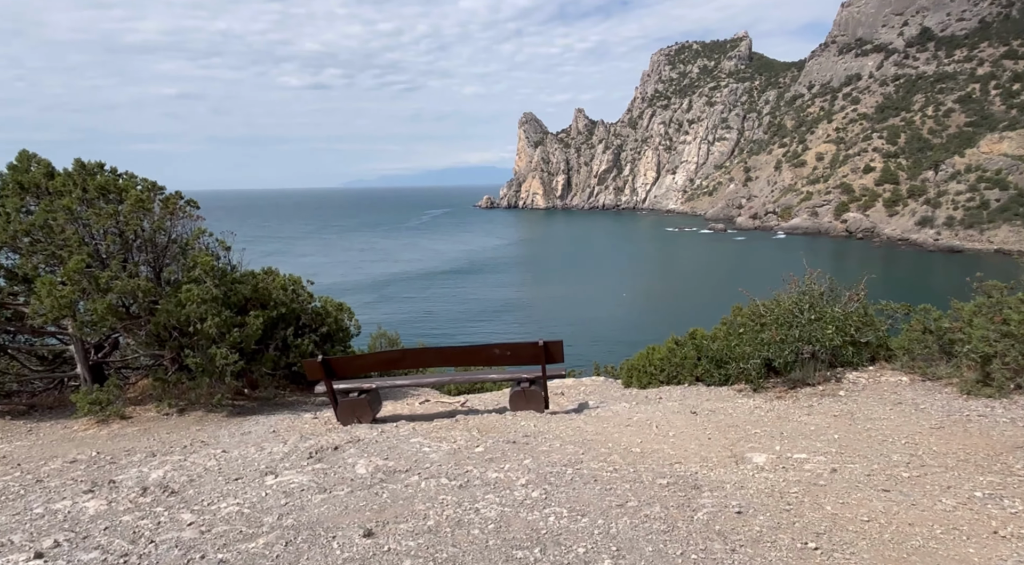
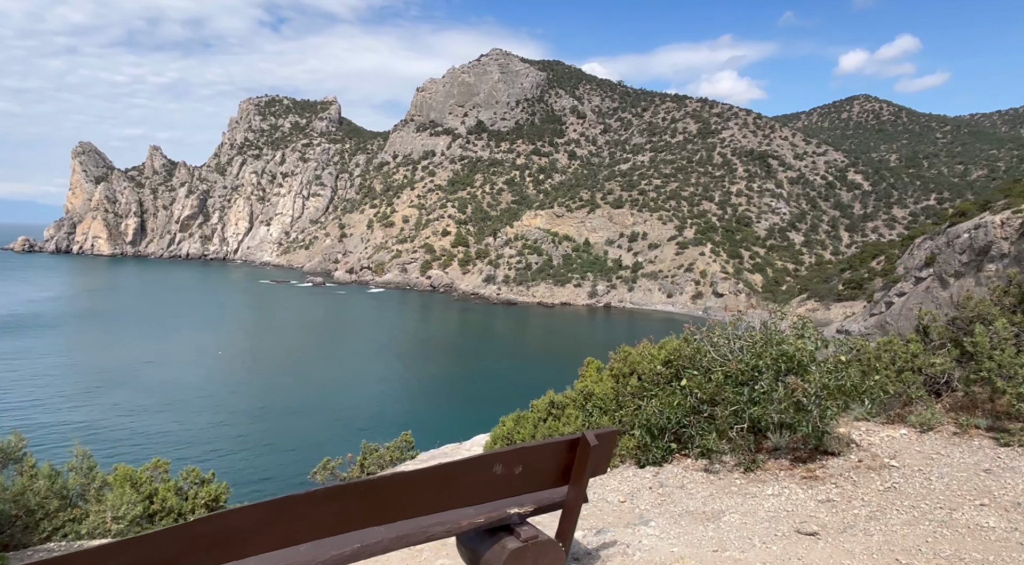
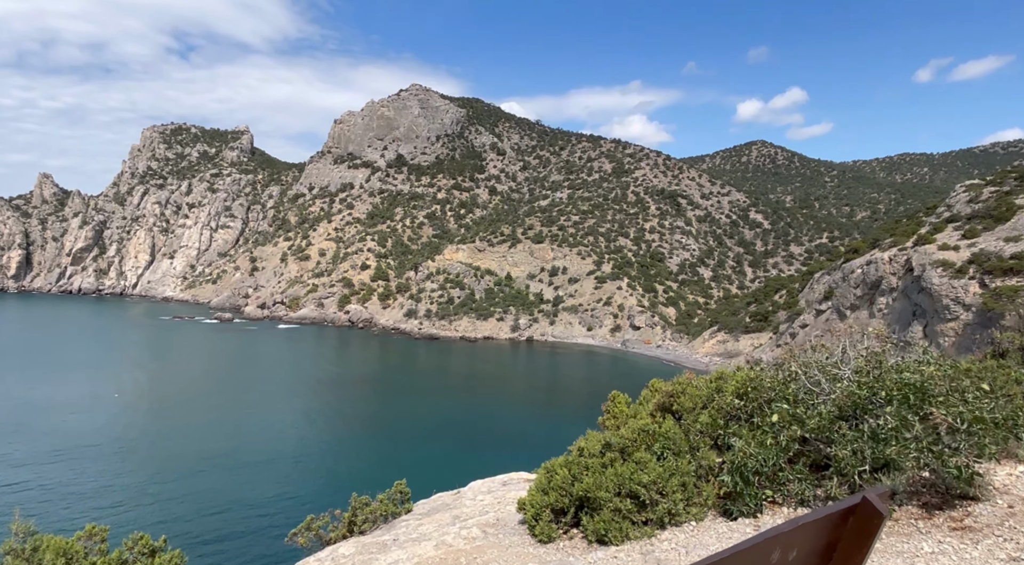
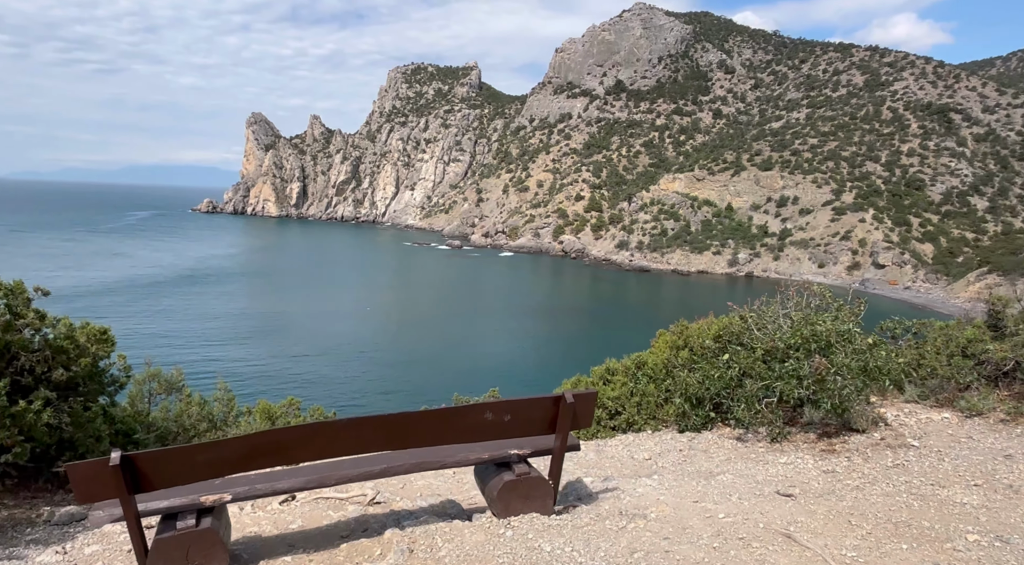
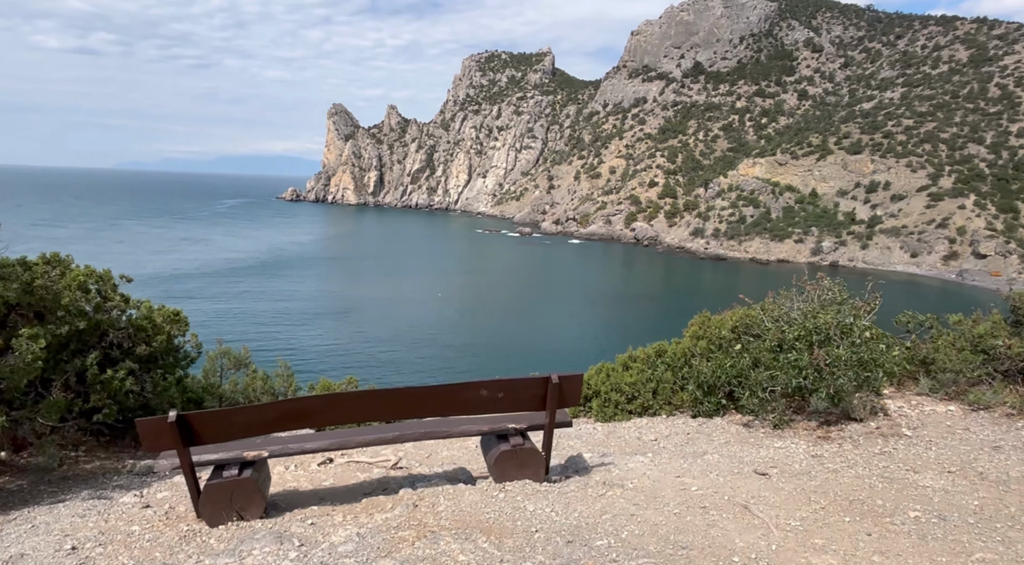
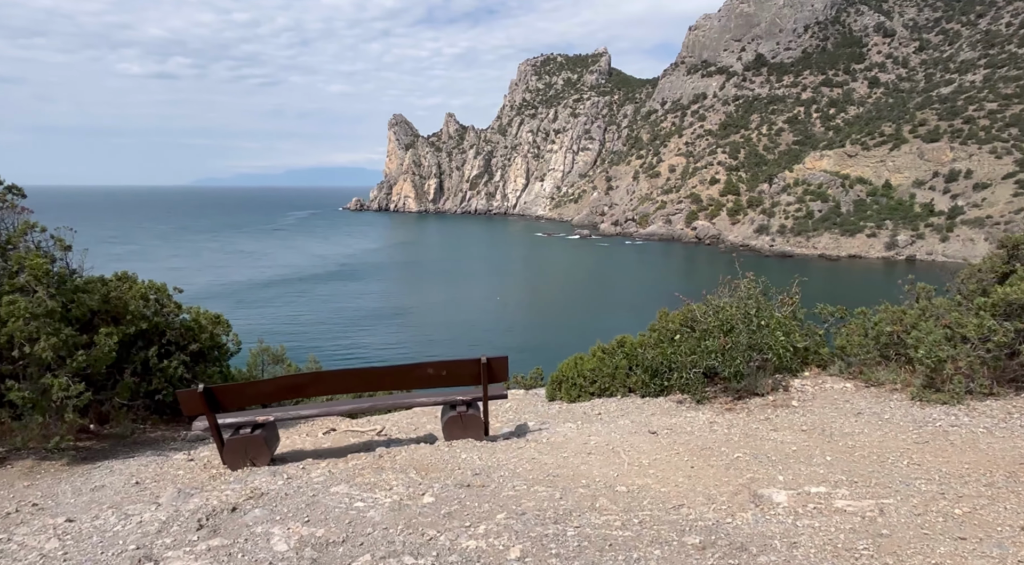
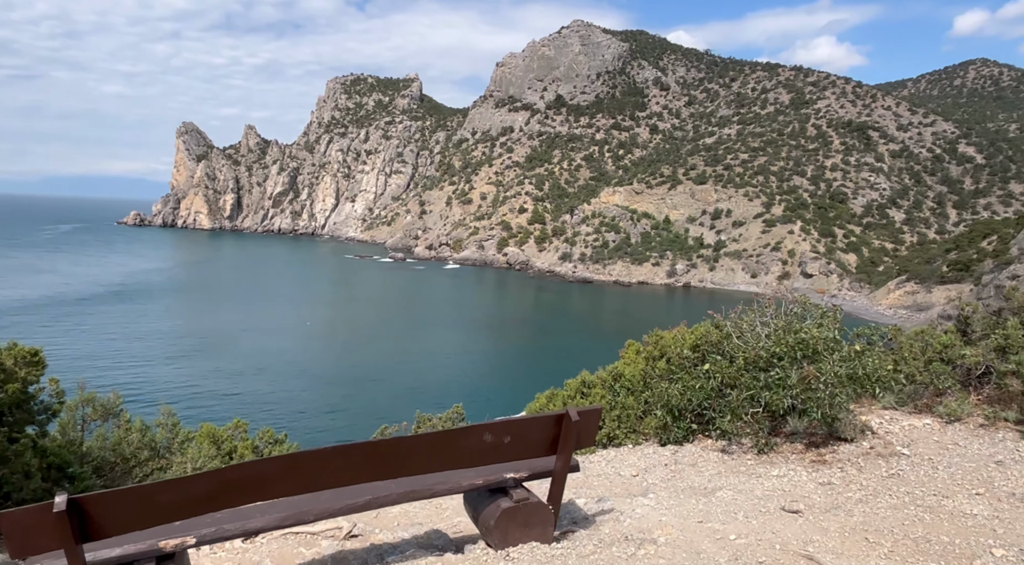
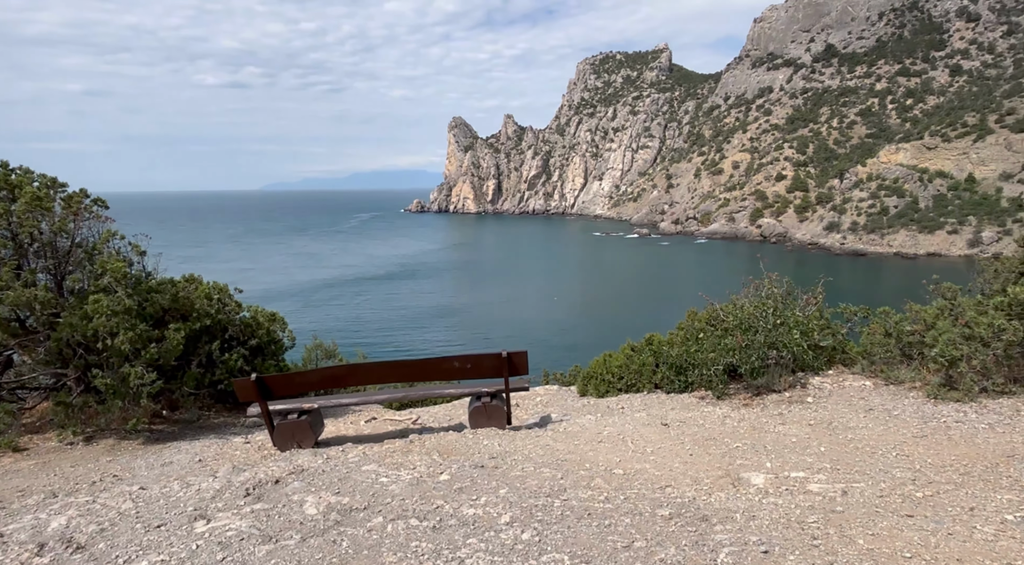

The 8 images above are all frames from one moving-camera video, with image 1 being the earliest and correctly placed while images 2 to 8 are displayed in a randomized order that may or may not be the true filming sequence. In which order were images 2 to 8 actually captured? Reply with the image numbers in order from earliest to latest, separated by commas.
8, 6, 5, 4, 7, 2, 3
